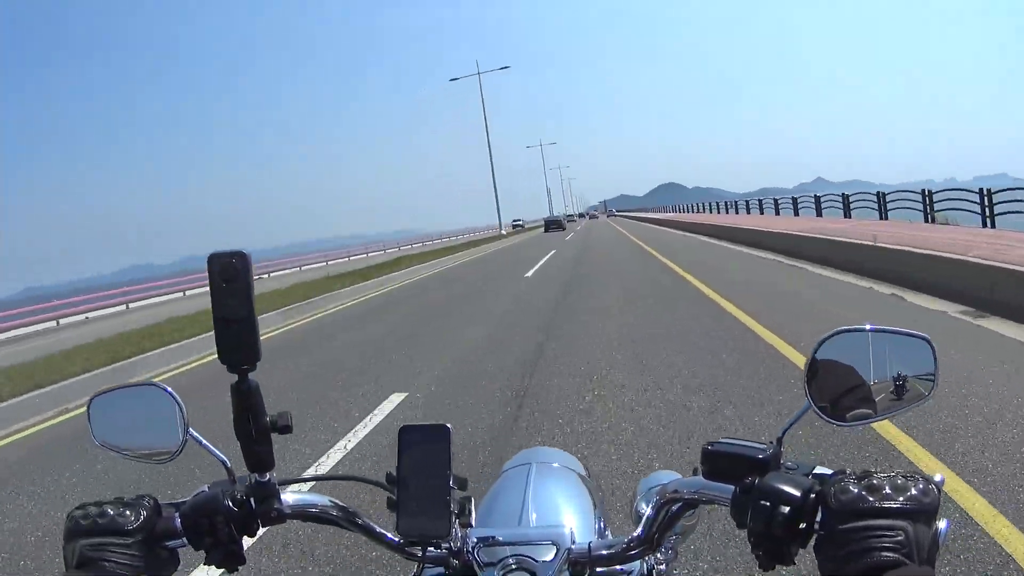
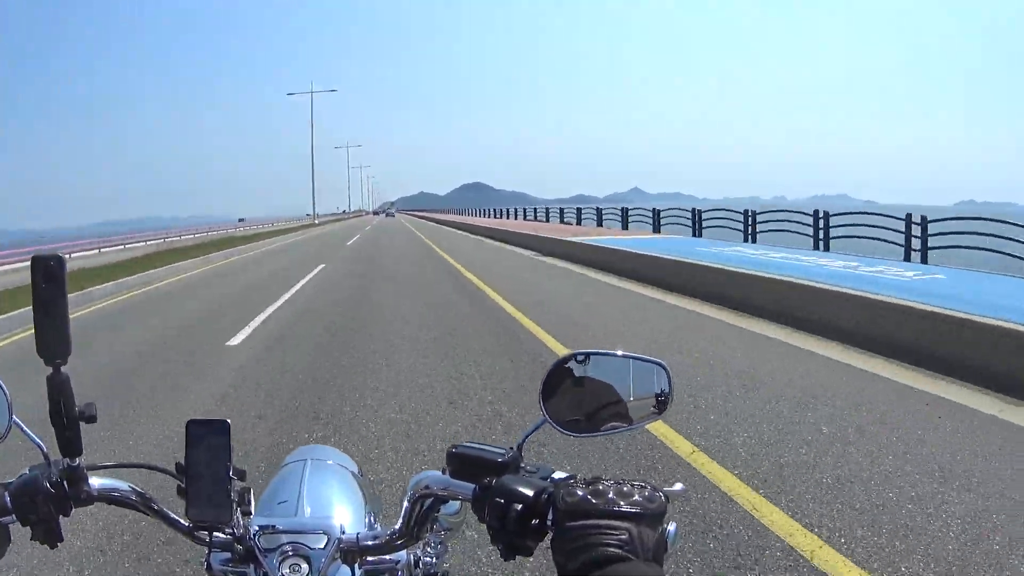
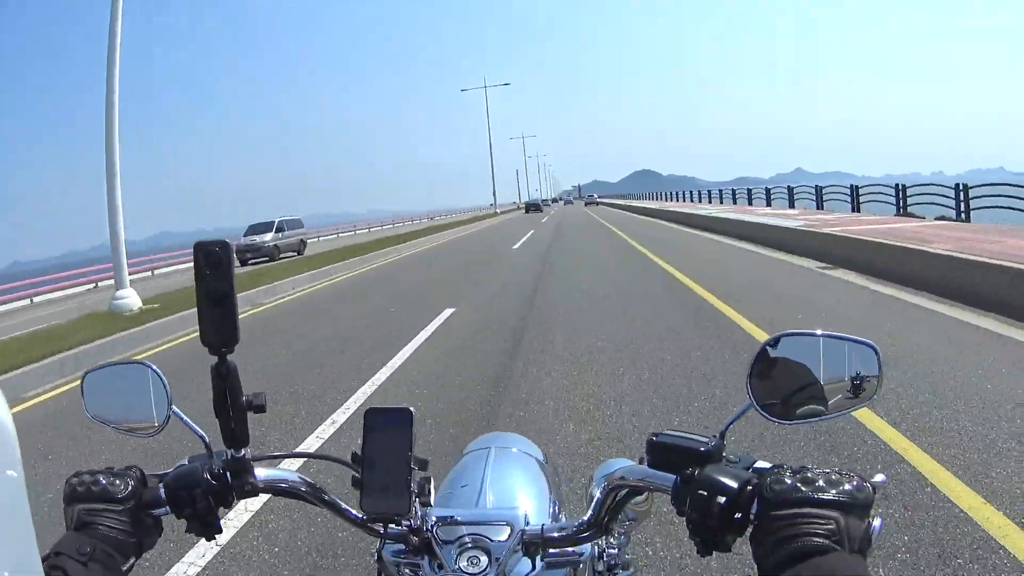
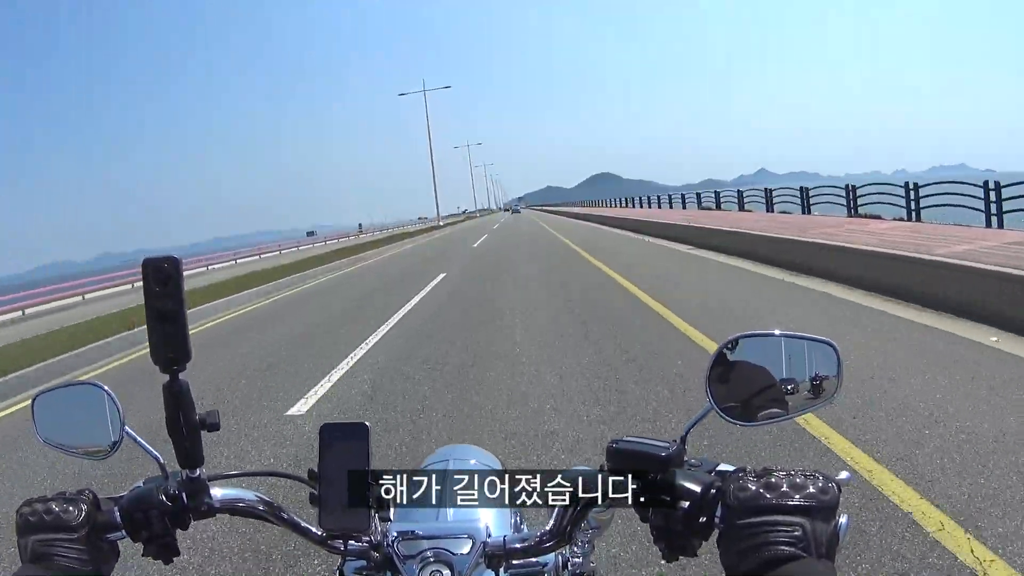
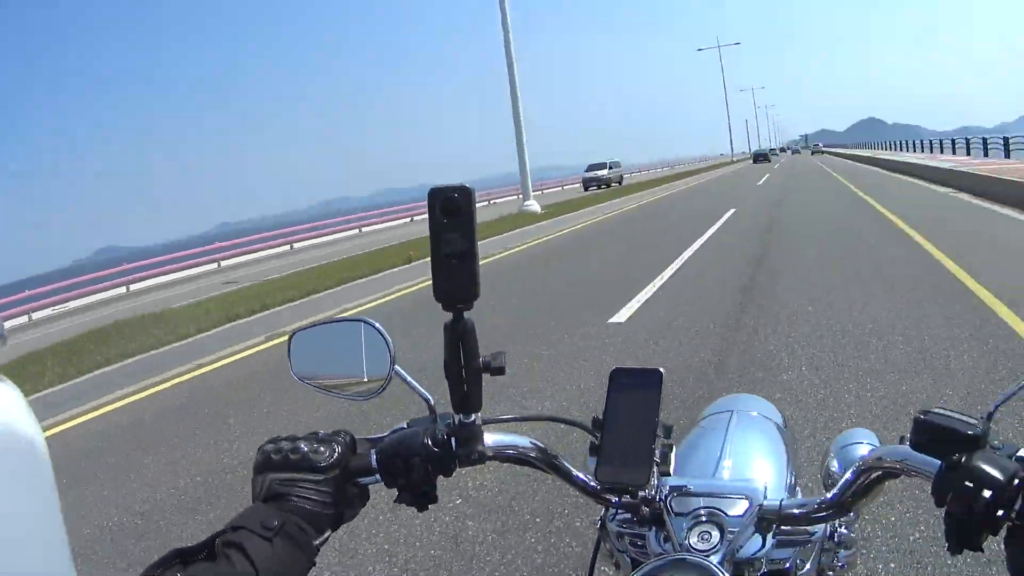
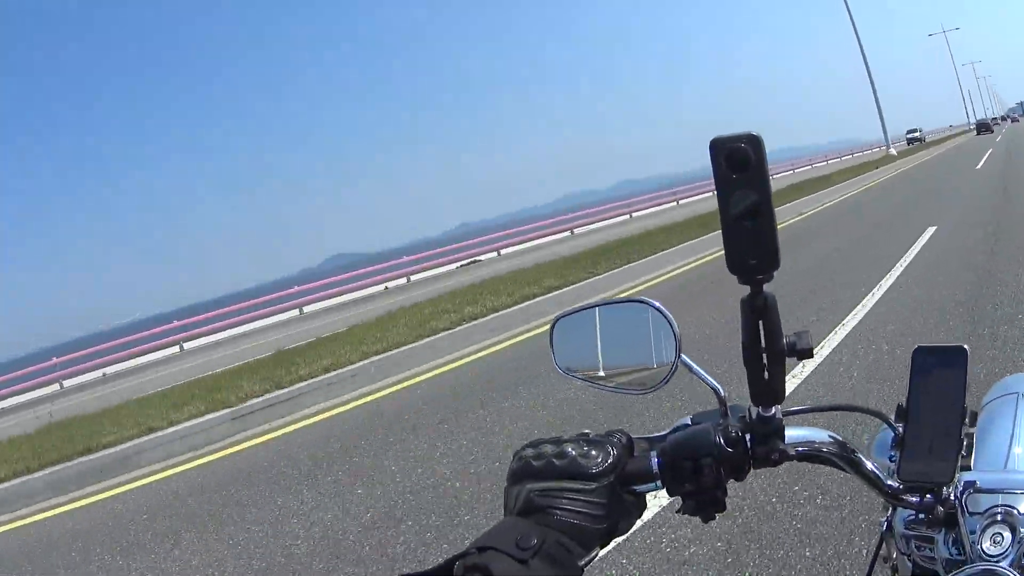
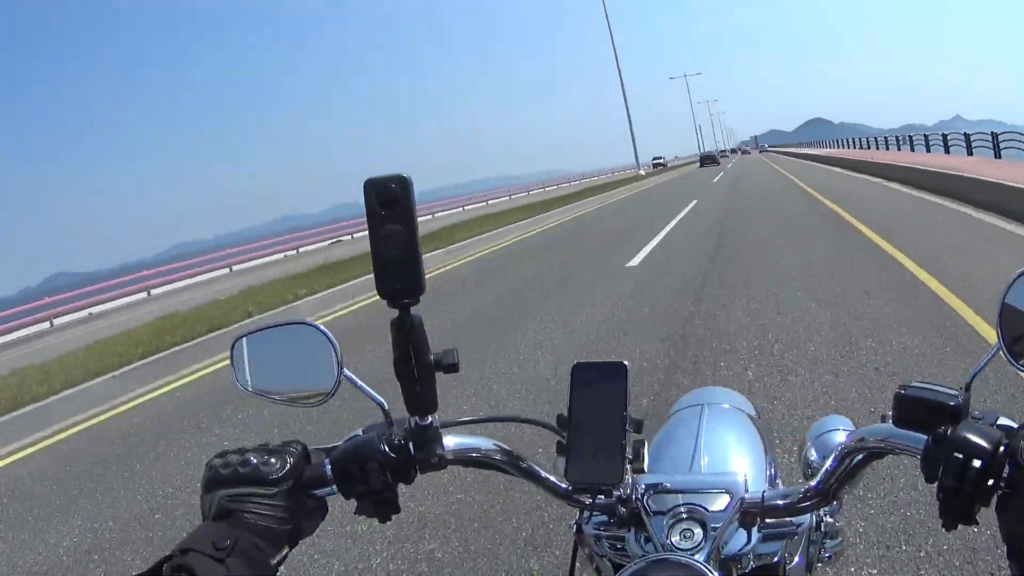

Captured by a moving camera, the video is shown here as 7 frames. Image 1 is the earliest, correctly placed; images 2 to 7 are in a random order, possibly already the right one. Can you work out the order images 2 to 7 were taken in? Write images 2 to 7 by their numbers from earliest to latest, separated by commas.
7, 6, 5, 3, 2, 4
